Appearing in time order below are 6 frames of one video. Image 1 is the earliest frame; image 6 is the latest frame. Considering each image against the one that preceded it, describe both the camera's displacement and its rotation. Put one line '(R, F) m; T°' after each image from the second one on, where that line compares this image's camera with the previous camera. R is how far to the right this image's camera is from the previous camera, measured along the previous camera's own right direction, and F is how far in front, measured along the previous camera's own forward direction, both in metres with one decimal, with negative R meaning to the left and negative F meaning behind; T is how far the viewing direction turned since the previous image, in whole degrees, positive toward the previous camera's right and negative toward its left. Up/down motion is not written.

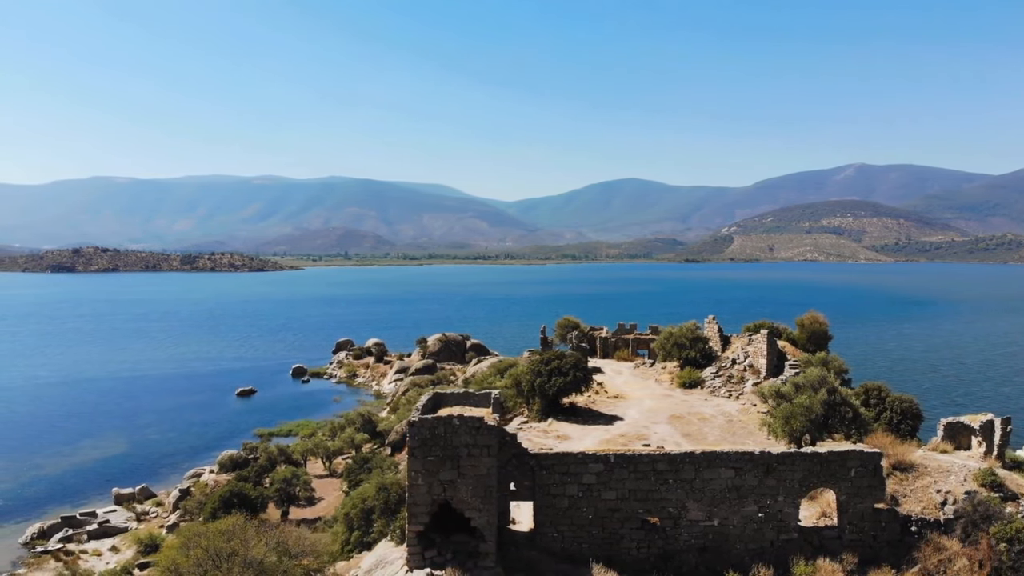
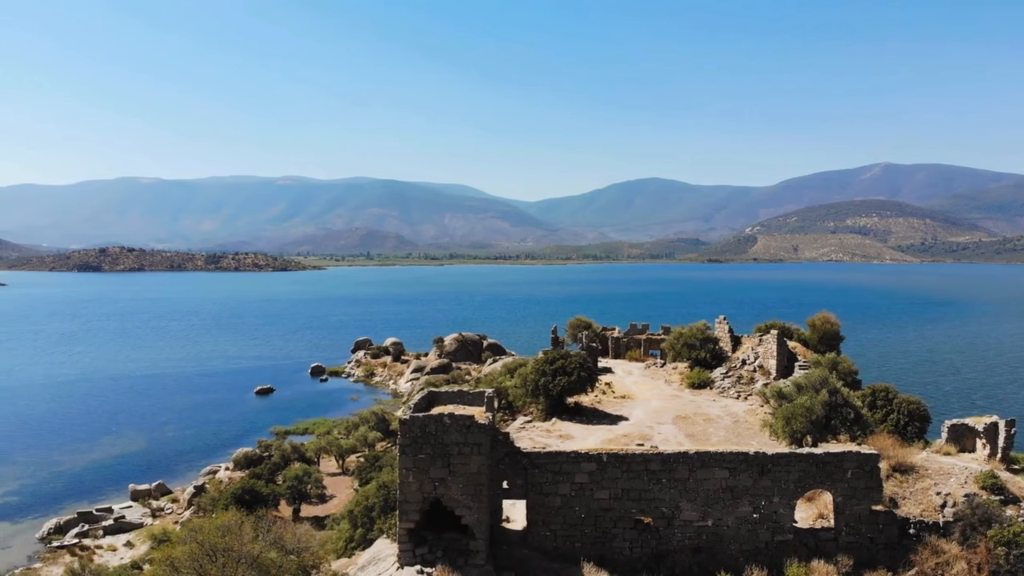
(+0.3, 0.0) m; -1°
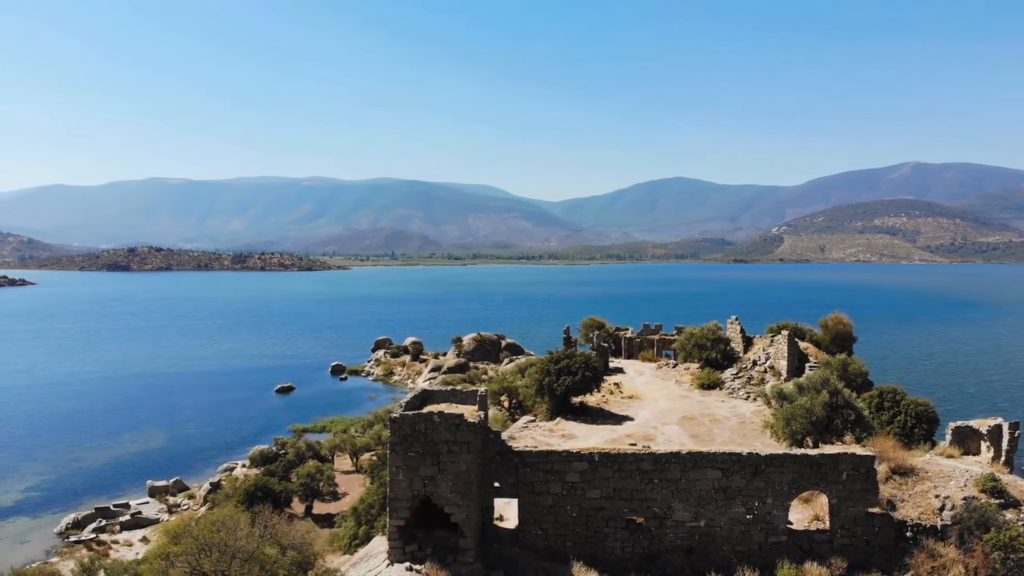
(+0.4, 0.0) m; -1°
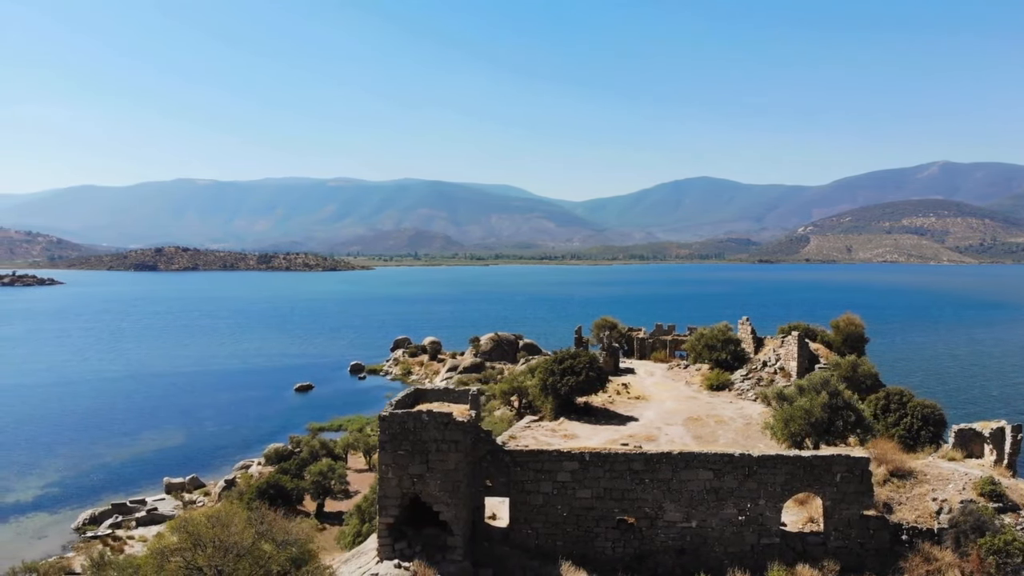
(+0.4, 0.0) m; -1°
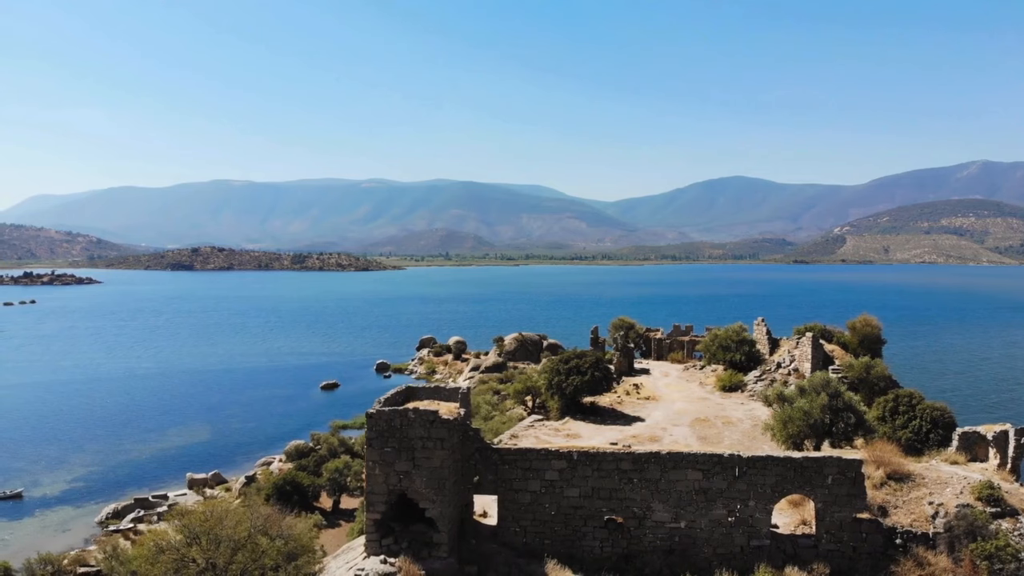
(+0.5, 0.0) m; -2°
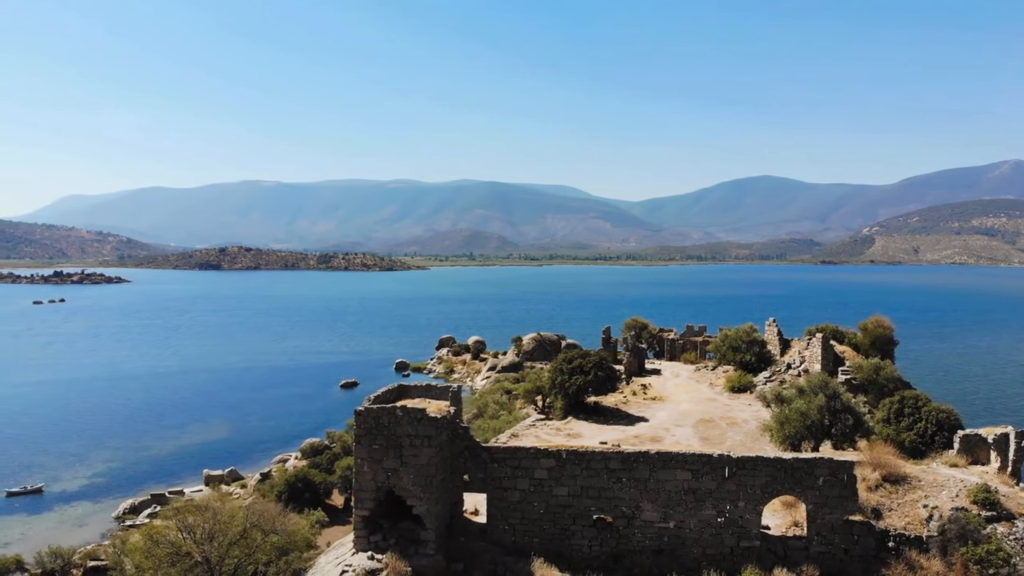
(+0.4, 0.0) m; -1°
